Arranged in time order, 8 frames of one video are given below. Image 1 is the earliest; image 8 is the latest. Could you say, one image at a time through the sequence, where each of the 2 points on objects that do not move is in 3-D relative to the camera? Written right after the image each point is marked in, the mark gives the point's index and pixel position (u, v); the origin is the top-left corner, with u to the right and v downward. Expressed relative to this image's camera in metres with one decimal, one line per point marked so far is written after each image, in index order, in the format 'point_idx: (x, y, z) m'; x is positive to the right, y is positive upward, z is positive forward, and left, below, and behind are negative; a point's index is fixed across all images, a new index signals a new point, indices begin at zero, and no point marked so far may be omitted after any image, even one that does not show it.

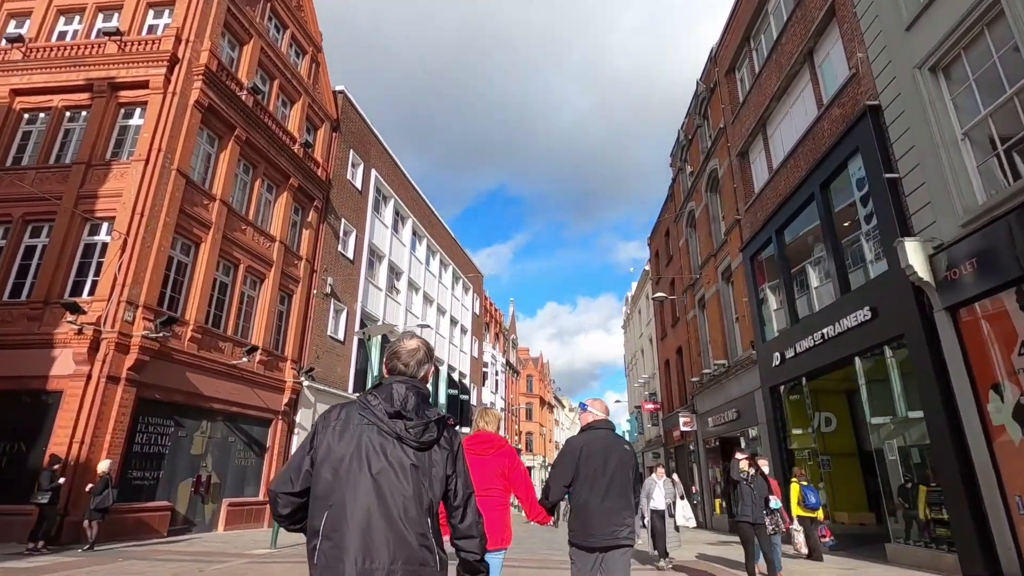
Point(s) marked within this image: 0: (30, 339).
0: (-11.0, -1.2, +12.8) m
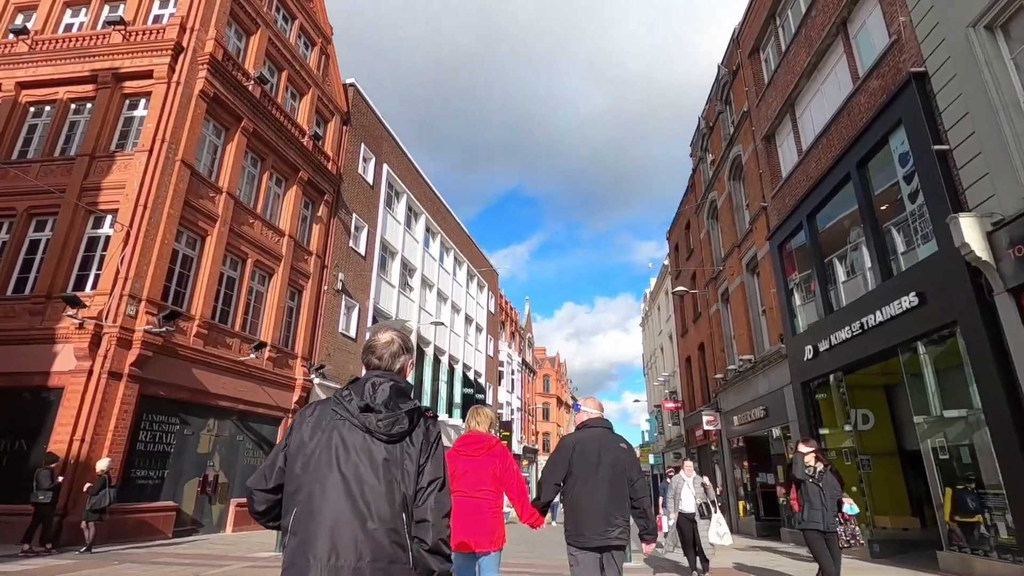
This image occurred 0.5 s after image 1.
0: (-10.7, -1.0, +12.5) m
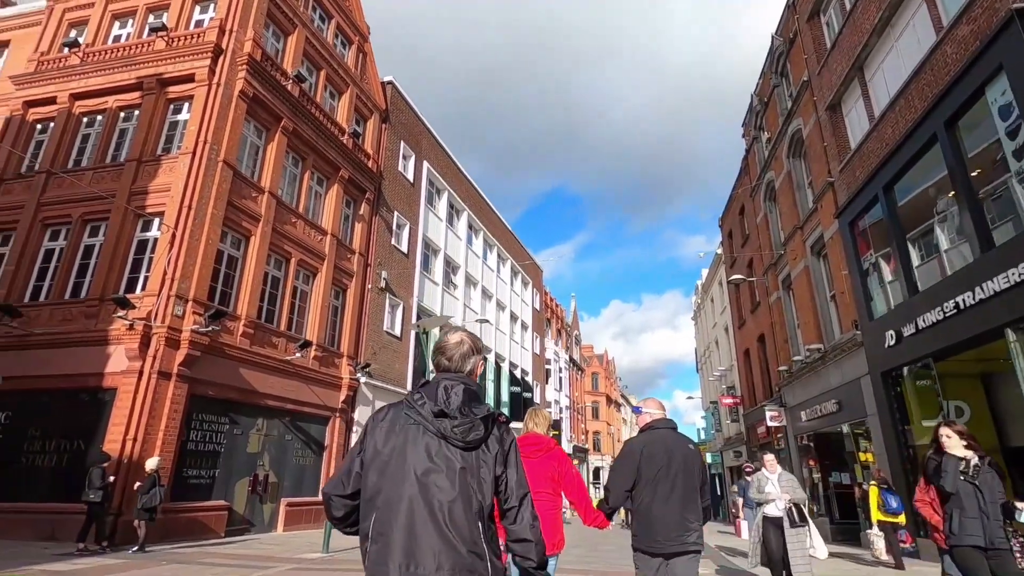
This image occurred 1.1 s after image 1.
0: (-9.6, -1.1, +12.7) m
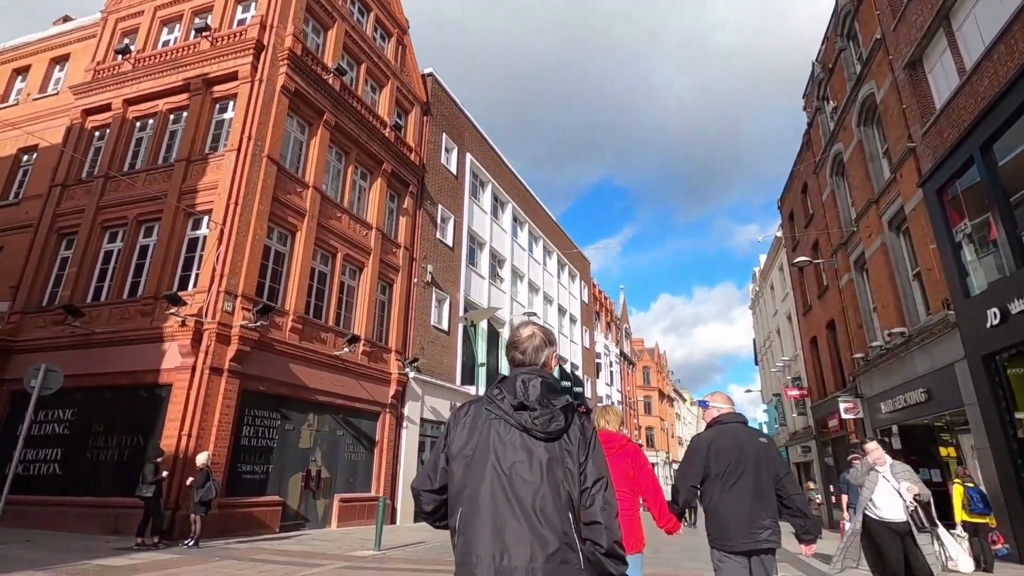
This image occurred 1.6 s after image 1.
0: (-8.5, -1.1, +12.9) m
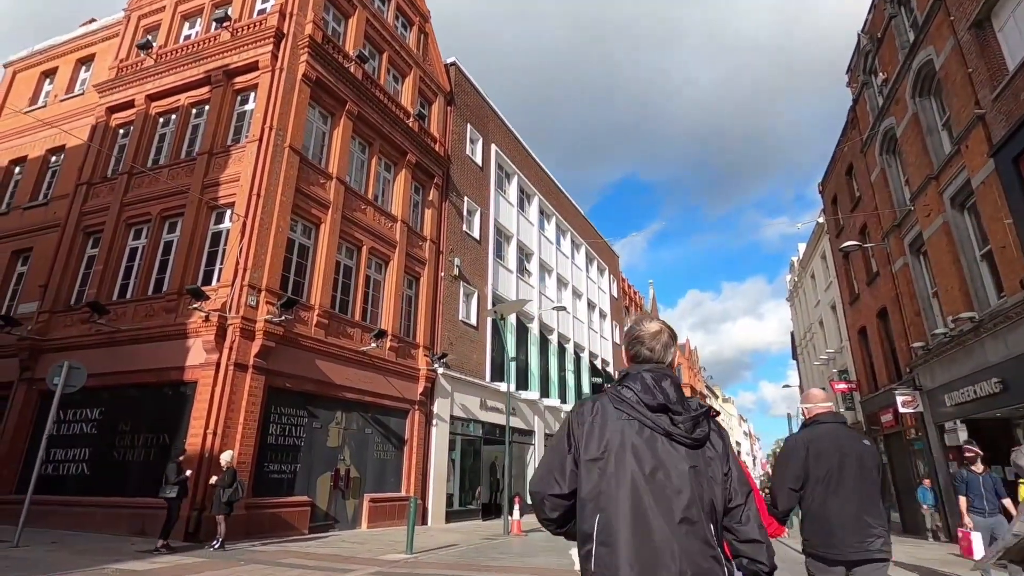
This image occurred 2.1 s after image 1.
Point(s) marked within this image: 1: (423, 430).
0: (-7.8, -1.0, +12.6) m
1: (-2.8, -4.4, +17.3) m
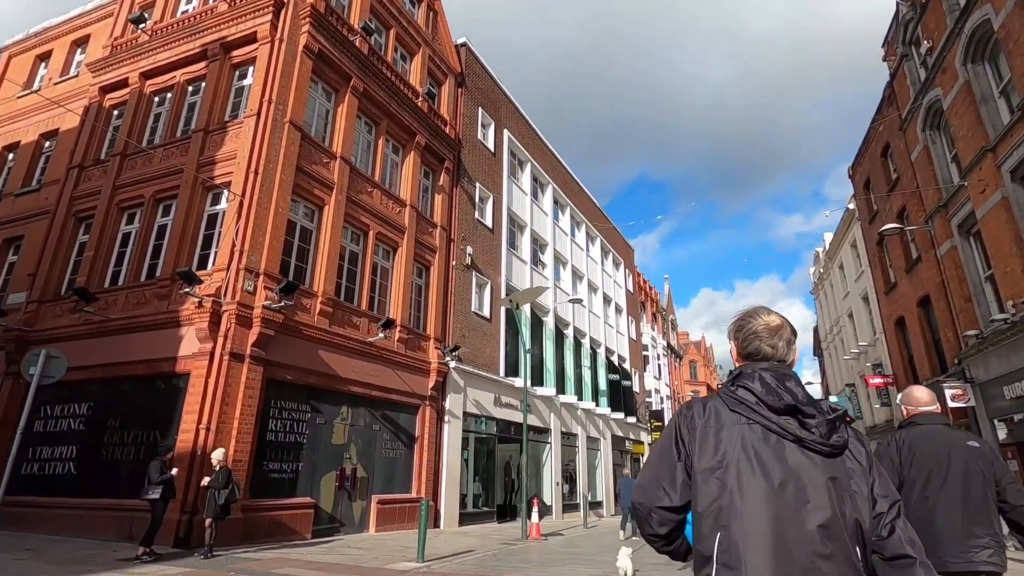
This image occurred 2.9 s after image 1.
0: (-7.4, -0.6, +11.7) m
1: (-2.3, -4.1, +16.3) m
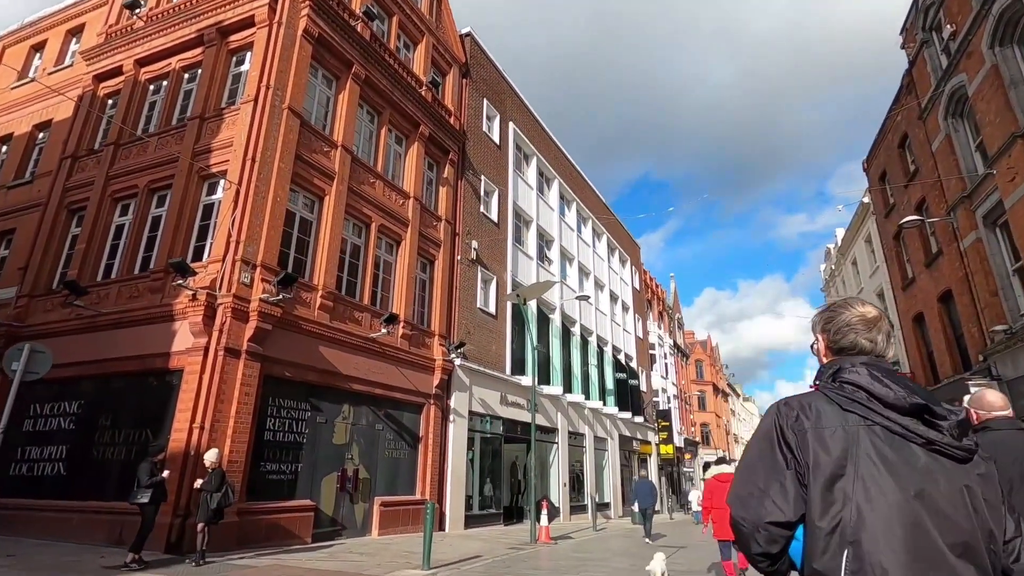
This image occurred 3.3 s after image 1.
0: (-7.2, -0.5, +11.2) m
1: (-2.1, -3.9, +15.8) m
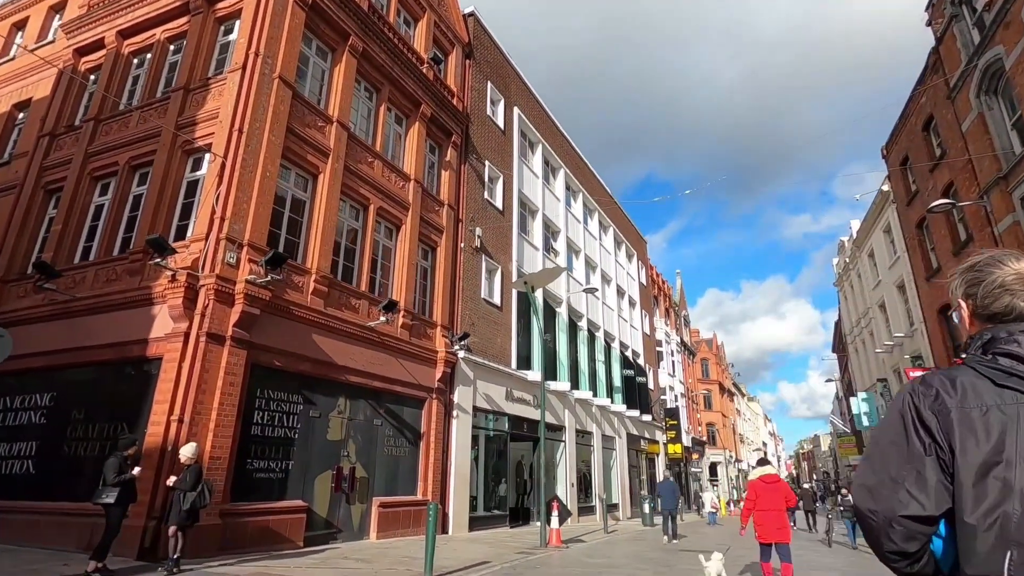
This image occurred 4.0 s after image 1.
0: (-7.0, -0.1, +10.3) m
1: (-1.9, -3.6, +14.8) m
